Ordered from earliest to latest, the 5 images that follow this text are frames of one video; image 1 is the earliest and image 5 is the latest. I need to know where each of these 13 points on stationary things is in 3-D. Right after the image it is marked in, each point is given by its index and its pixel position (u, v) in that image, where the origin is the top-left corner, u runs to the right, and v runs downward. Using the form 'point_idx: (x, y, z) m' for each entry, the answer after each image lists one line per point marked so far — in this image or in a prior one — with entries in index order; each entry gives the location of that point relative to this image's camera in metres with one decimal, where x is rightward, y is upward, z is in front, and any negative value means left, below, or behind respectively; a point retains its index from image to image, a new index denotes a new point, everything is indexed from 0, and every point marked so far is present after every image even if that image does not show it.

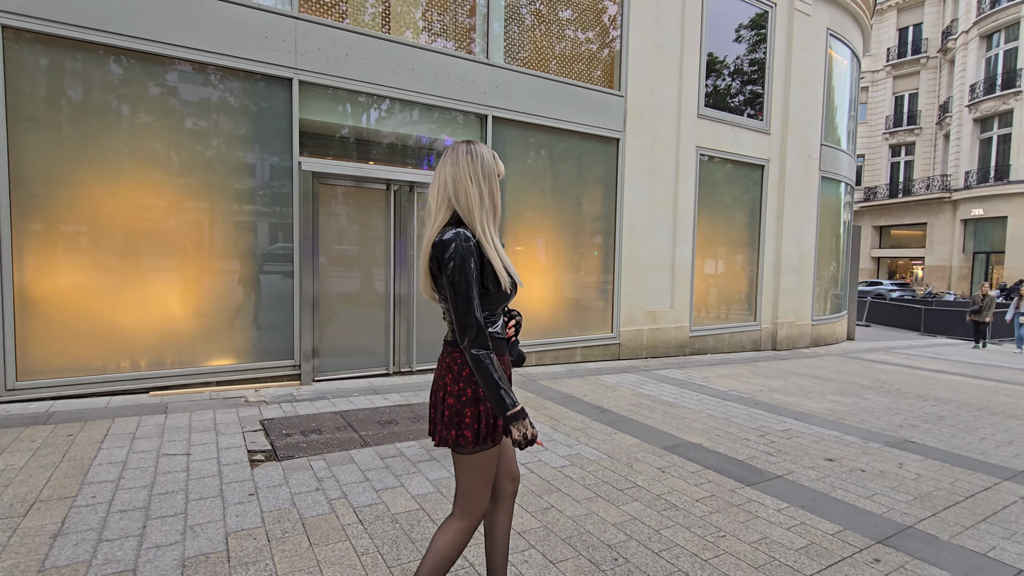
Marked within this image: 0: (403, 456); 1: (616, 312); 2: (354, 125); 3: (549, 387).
0: (-0.8, -1.2, +3.8) m
1: (+1.7, -0.4, +8.5) m
2: (-1.9, +2.0, +6.5) m
3: (+0.5, -1.2, +6.3) m
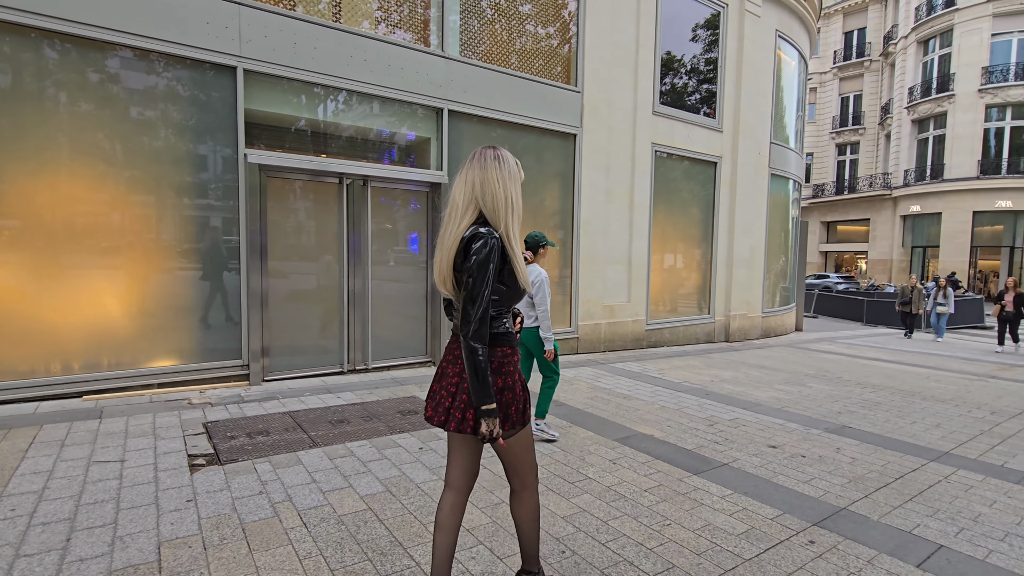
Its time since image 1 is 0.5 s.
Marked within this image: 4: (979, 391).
0: (-1.1, -1.2, +3.7) m
1: (+1.0, -0.3, +8.6) m
2: (-2.4, +2.1, +6.3) m
3: (-0.1, -1.2, +6.3) m
4: (+6.3, -1.4, +7.0) m
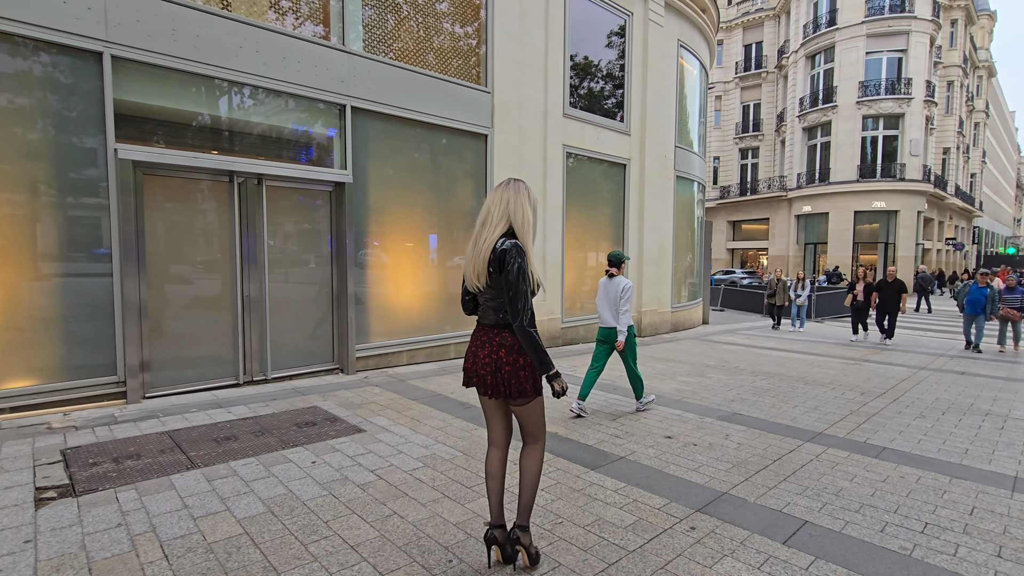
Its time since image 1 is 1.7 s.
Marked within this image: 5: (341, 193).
0: (-1.9, -1.3, +3.5) m
1: (-0.4, -0.3, +8.6) m
2: (-3.5, +2.0, +5.8) m
3: (-1.1, -1.2, +6.2) m
4: (+5.1, -1.3, +7.7) m
5: (-2.3, +1.3, +6.8) m
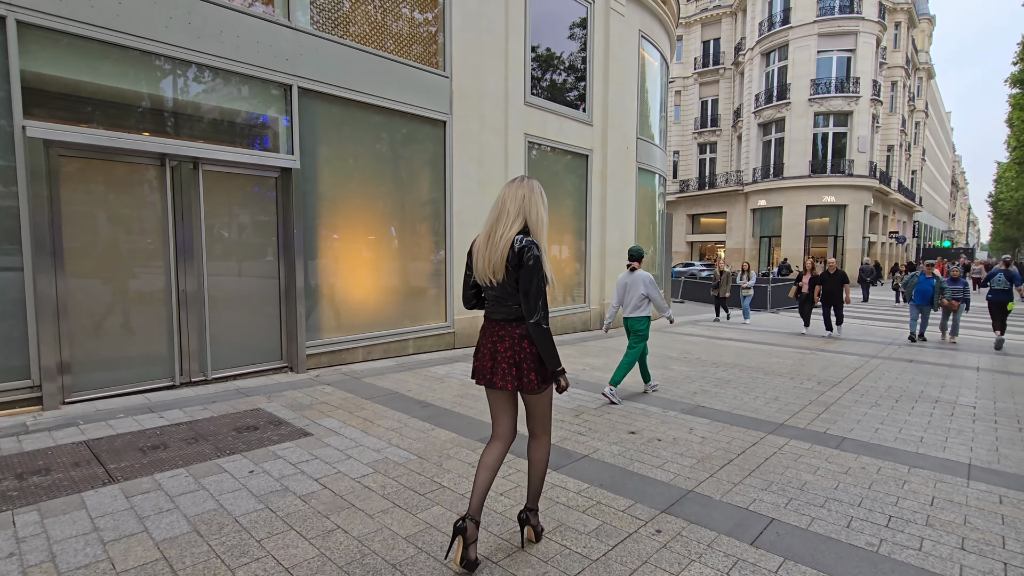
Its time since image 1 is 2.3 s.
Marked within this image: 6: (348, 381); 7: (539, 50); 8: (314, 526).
0: (-2.1, -1.2, +3.1) m
1: (-1.0, -0.2, +8.3) m
2: (-4.0, +2.1, +5.3) m
3: (-1.6, -1.1, +5.9) m
4: (+4.5, -1.2, +7.8) m
5: (-2.8, +1.3, +6.4) m
6: (-1.9, -1.1, +6.0) m
7: (+0.6, +4.5, +9.8) m
8: (-1.1, -1.3, +2.8) m
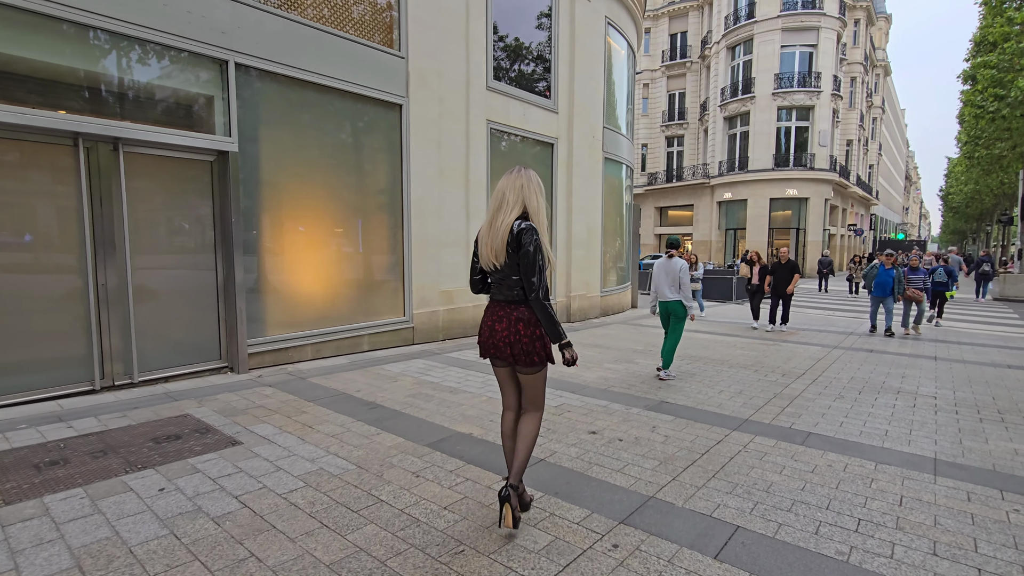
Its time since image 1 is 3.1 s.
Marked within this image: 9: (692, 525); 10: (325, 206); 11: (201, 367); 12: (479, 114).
0: (-2.4, -1.2, +2.7) m
1: (-1.6, -0.1, +7.9) m
2: (-4.4, +2.1, +4.7) m
3: (-2.1, -1.0, +5.5) m
4: (+4.0, -1.0, +7.8) m
5: (-3.3, +1.4, +5.9) m
6: (-2.4, -1.0, +5.6) m
7: (-0.1, +4.6, +9.4) m
8: (-1.4, -1.3, +2.4) m
9: (+1.0, -1.3, +2.8) m
10: (-2.6, +1.1, +7.0) m
11: (-3.5, -0.9, +5.8) m
12: (-0.6, +3.0, +8.8) m
